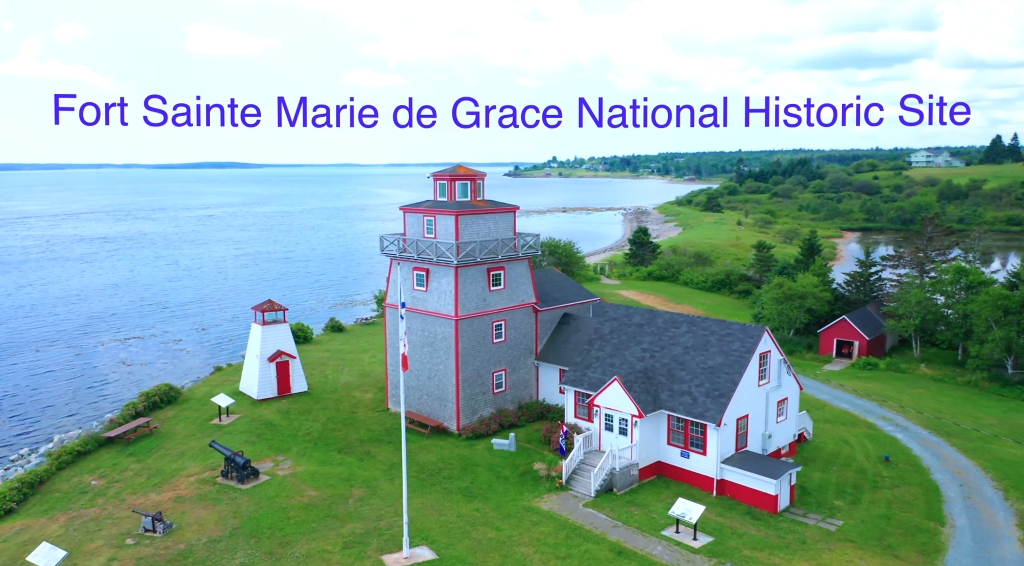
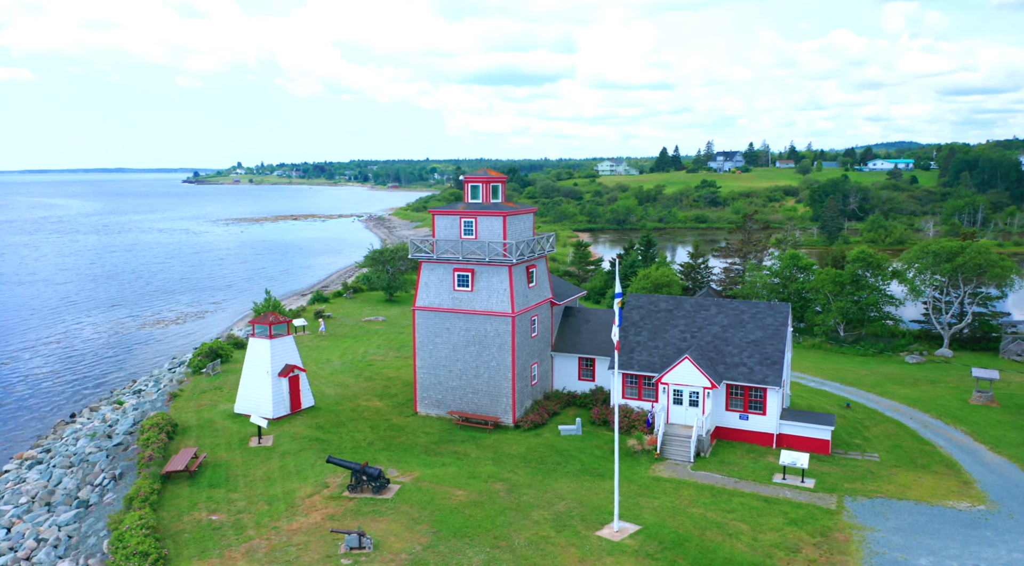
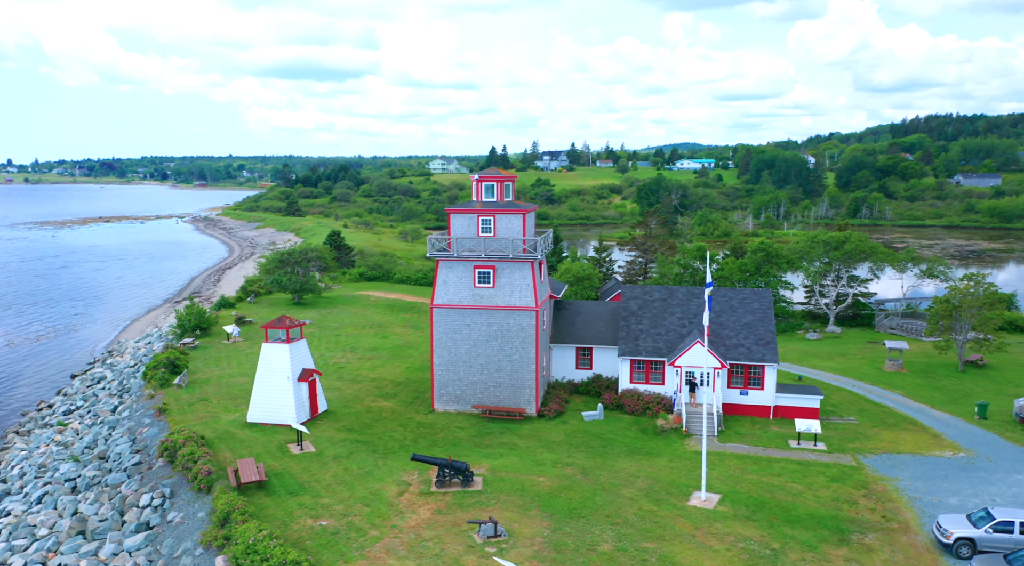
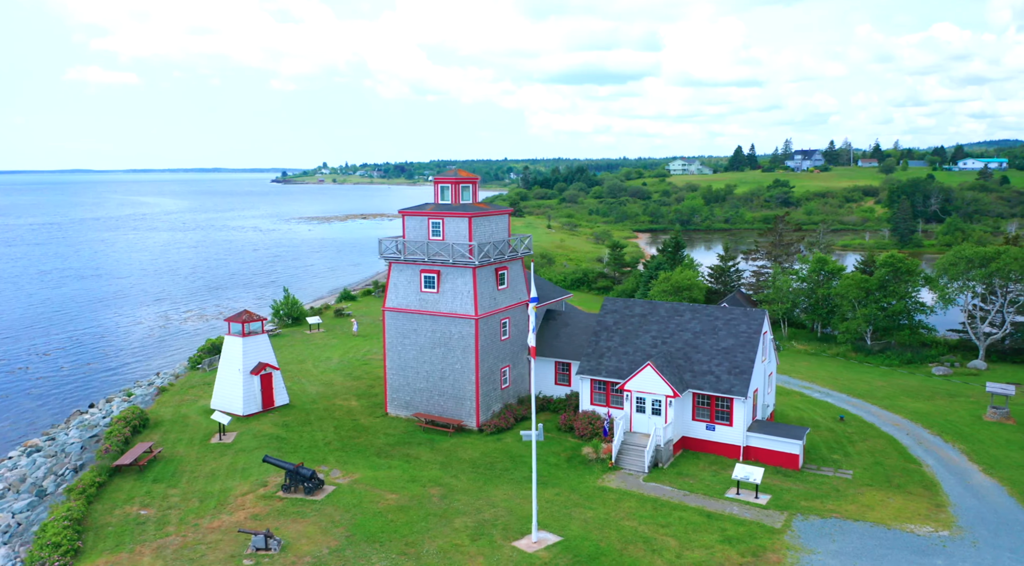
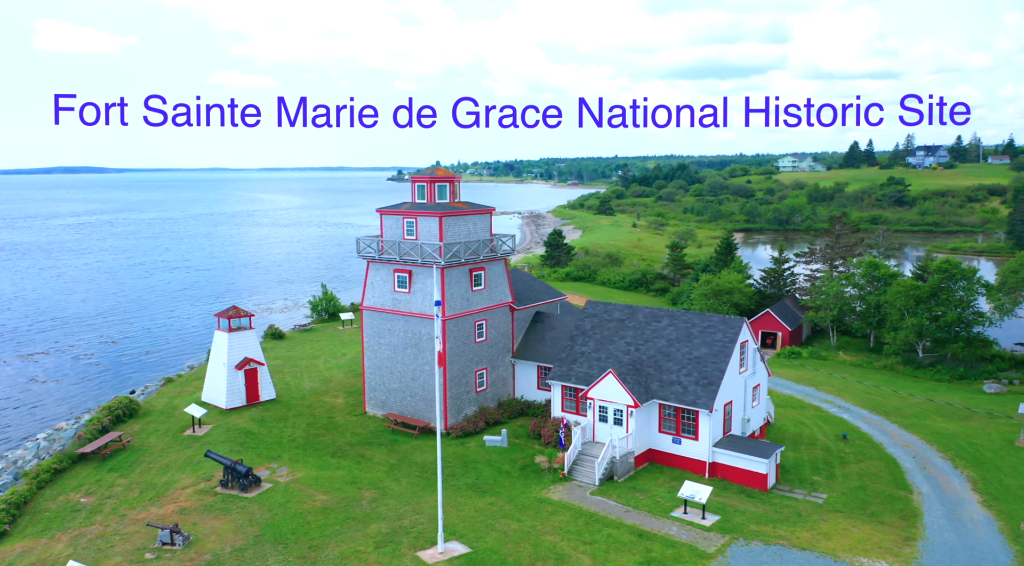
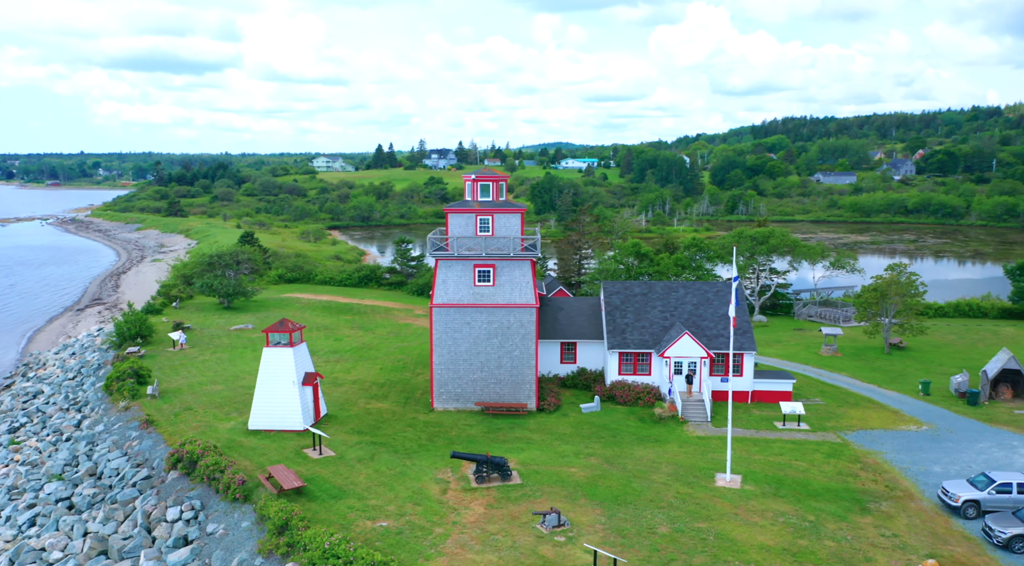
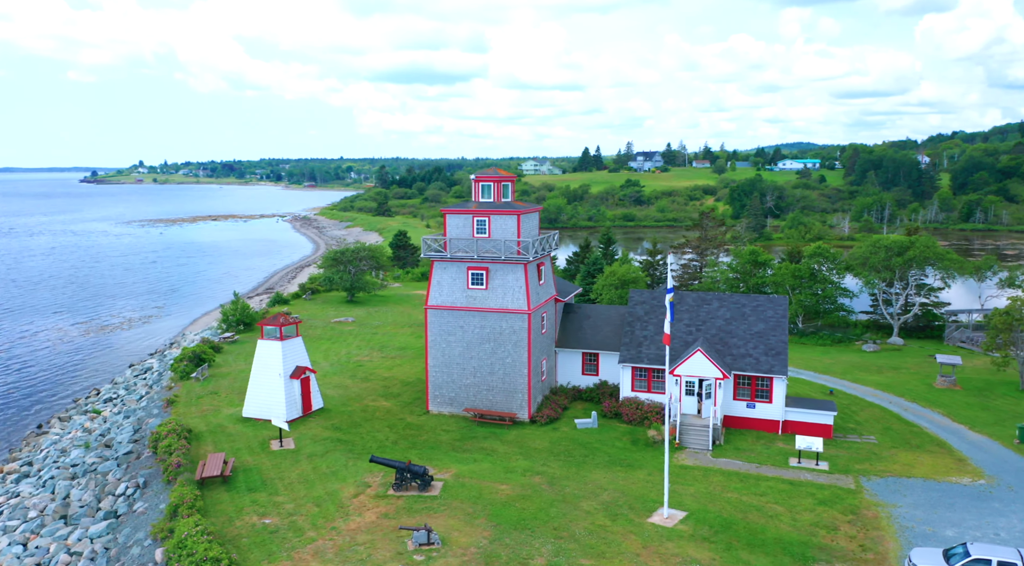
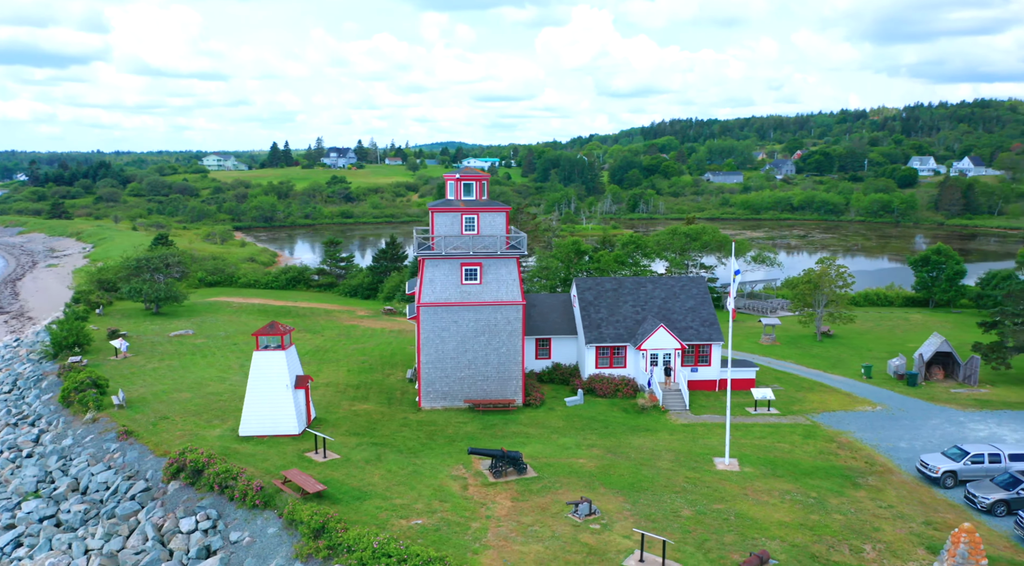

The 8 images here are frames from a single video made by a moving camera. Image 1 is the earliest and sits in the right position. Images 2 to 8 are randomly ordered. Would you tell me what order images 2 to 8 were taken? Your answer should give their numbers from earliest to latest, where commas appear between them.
5, 4, 2, 7, 3, 6, 8
